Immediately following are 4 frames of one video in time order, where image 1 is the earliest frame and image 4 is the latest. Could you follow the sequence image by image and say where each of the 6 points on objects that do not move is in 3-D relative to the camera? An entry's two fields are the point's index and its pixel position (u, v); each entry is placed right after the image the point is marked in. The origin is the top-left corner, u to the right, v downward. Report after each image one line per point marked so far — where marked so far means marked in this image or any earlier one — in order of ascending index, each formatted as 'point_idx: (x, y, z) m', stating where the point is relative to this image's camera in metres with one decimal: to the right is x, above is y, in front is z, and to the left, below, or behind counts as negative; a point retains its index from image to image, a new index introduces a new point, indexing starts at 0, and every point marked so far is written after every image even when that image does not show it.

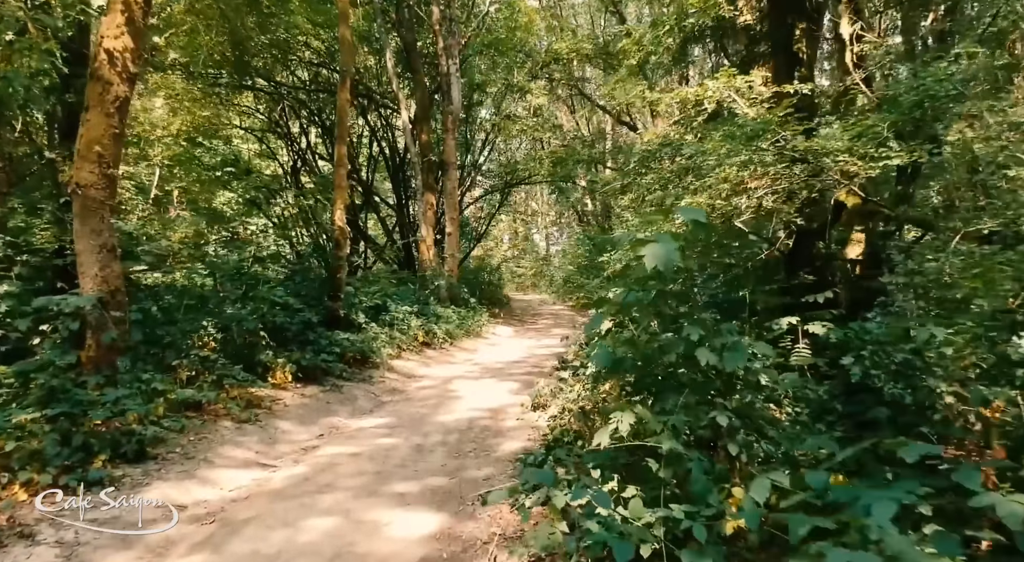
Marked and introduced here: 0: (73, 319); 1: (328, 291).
0: (-4.1, -0.4, +6.0) m
1: (-3.1, -0.2, +10.7) m
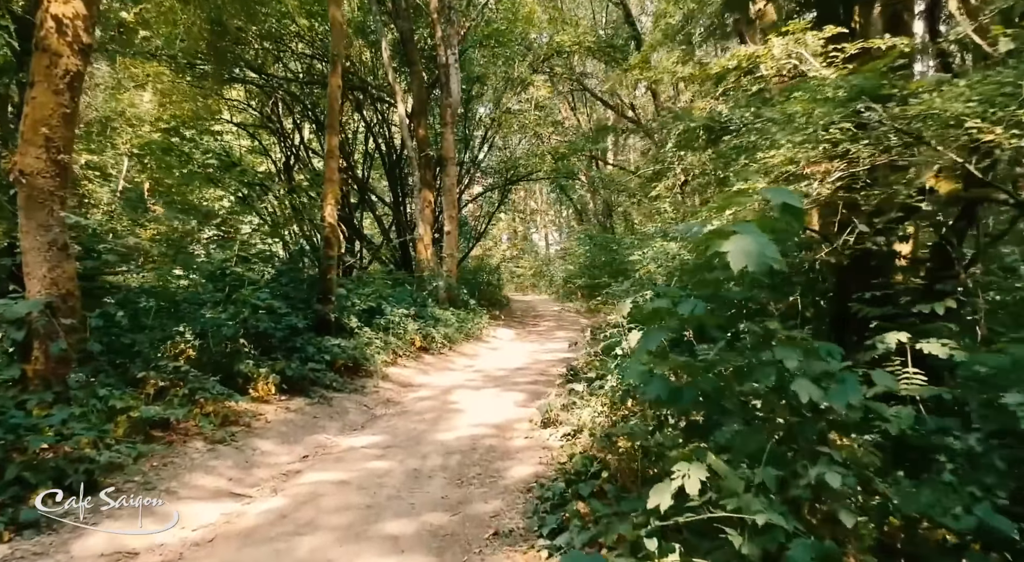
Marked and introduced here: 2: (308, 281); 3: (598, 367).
0: (-4.1, -0.4, +5.2) m
1: (-3.0, -0.2, +9.9) m
2: (-3.2, 0.0, +10.1) m
3: (+1.0, -1.0, +7.2) m
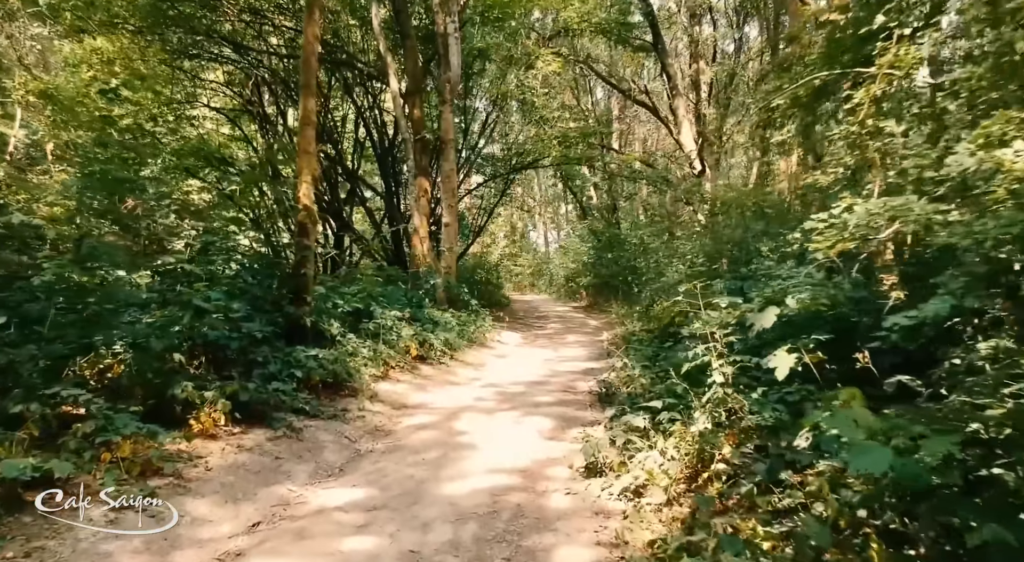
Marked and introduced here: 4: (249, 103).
0: (-3.8, -0.3, +3.3) m
1: (-2.8, -0.1, +8.0) m
2: (-3.0, +0.1, +8.2) m
3: (+1.3, -0.9, +5.4) m
4: (-7.3, +5.0, +17.4) m
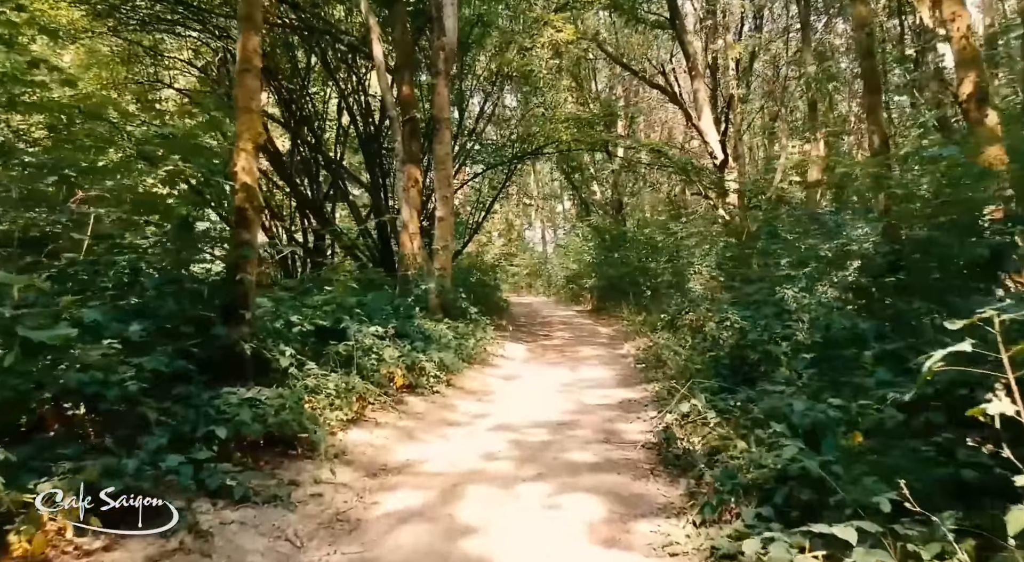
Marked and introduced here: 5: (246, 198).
0: (-3.5, -0.4, +1.0) m
1: (-2.6, -0.2, +5.7) m
2: (-2.8, 0.0, +5.8) m
3: (+1.5, -1.0, +3.1) m
4: (-7.2, +4.9, +15.0) m
5: (-2.5, +0.8, +5.9) m
